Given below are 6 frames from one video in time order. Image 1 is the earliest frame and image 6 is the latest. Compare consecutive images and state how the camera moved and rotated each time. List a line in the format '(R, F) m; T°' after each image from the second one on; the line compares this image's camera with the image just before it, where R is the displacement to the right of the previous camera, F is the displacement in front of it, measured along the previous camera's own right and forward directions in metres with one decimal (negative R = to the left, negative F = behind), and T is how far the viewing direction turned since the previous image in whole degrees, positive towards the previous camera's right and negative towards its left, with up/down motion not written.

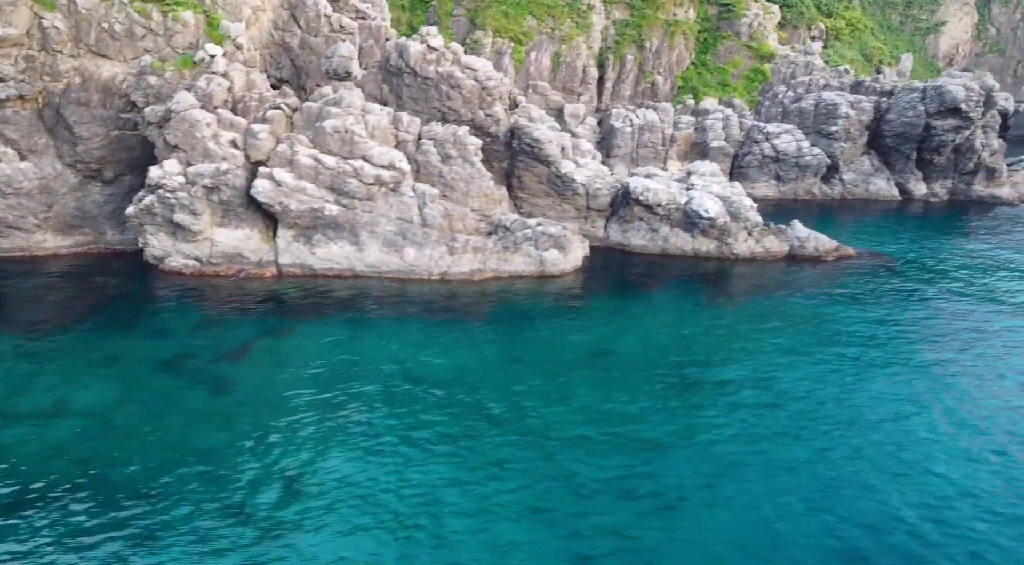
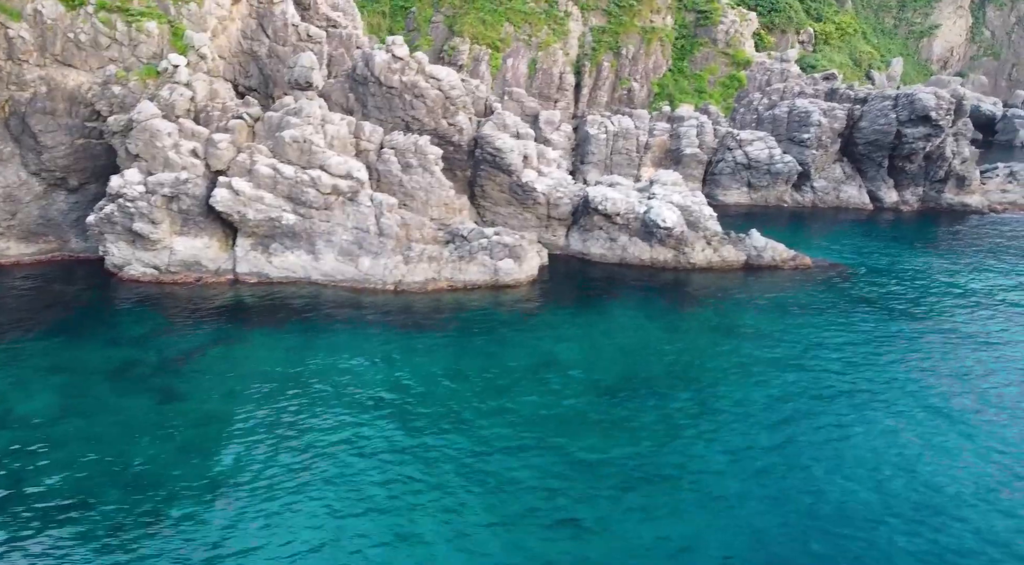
(+2.1, -0.4) m; 0°
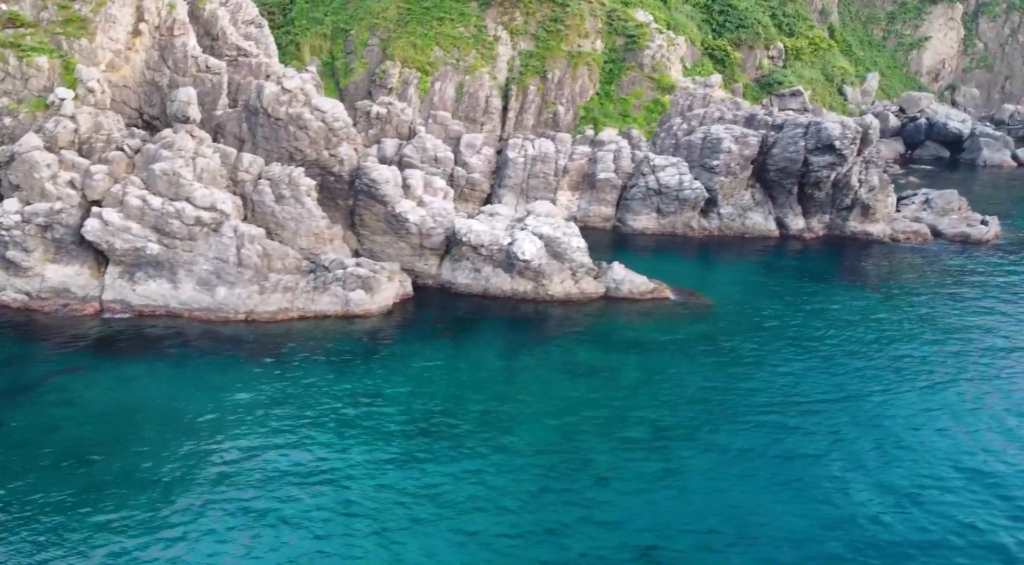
(+7.7, -1.3) m; -2°
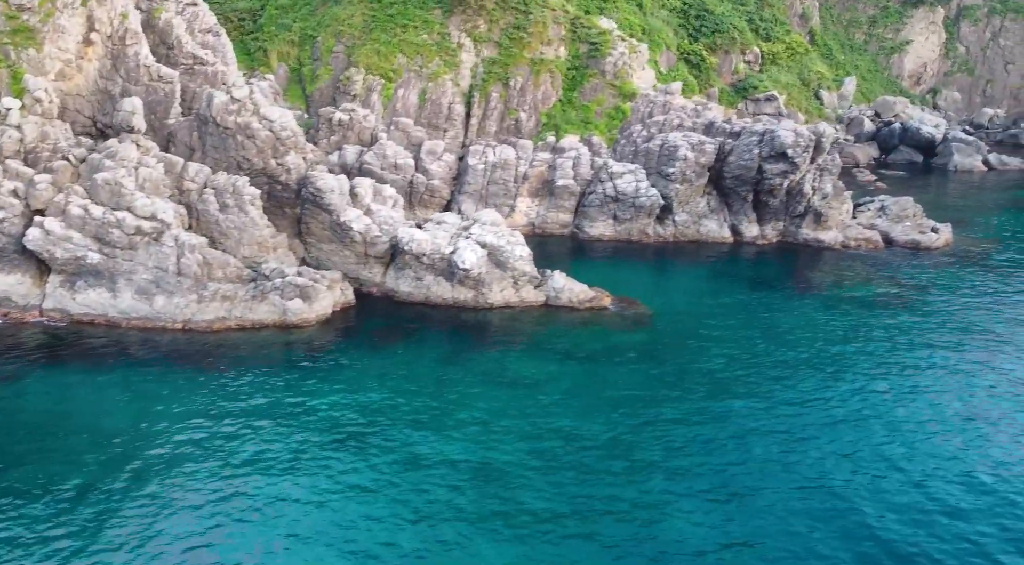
(+2.8, -0.4) m; 0°
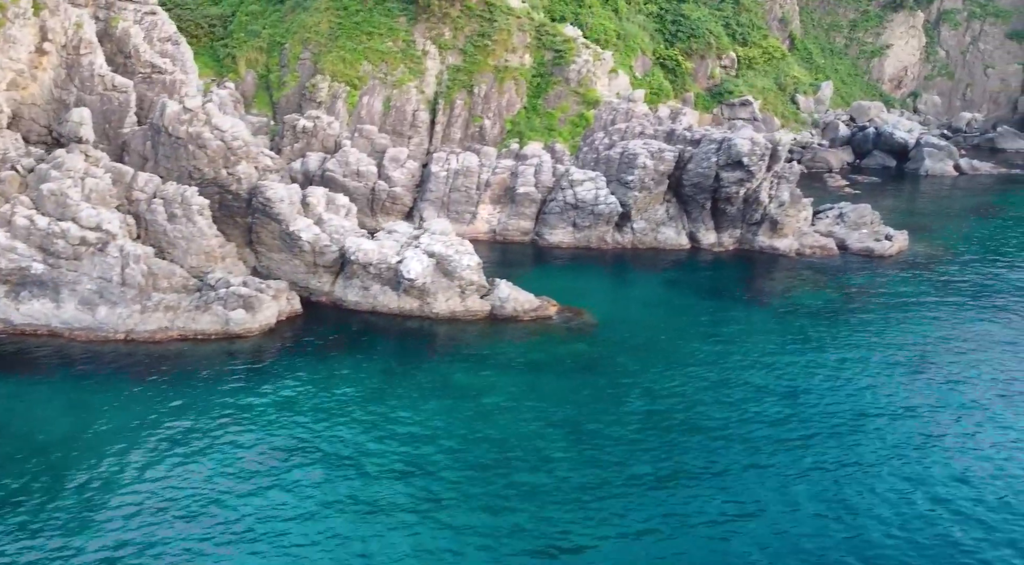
(+2.4, -0.3) m; 0°
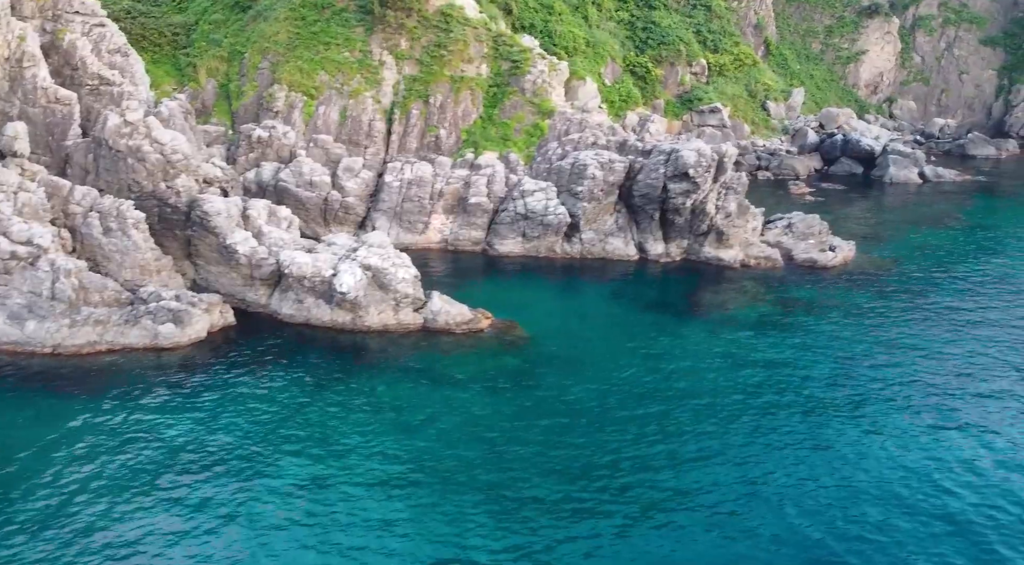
(+3.0, -0.4) m; 0°
